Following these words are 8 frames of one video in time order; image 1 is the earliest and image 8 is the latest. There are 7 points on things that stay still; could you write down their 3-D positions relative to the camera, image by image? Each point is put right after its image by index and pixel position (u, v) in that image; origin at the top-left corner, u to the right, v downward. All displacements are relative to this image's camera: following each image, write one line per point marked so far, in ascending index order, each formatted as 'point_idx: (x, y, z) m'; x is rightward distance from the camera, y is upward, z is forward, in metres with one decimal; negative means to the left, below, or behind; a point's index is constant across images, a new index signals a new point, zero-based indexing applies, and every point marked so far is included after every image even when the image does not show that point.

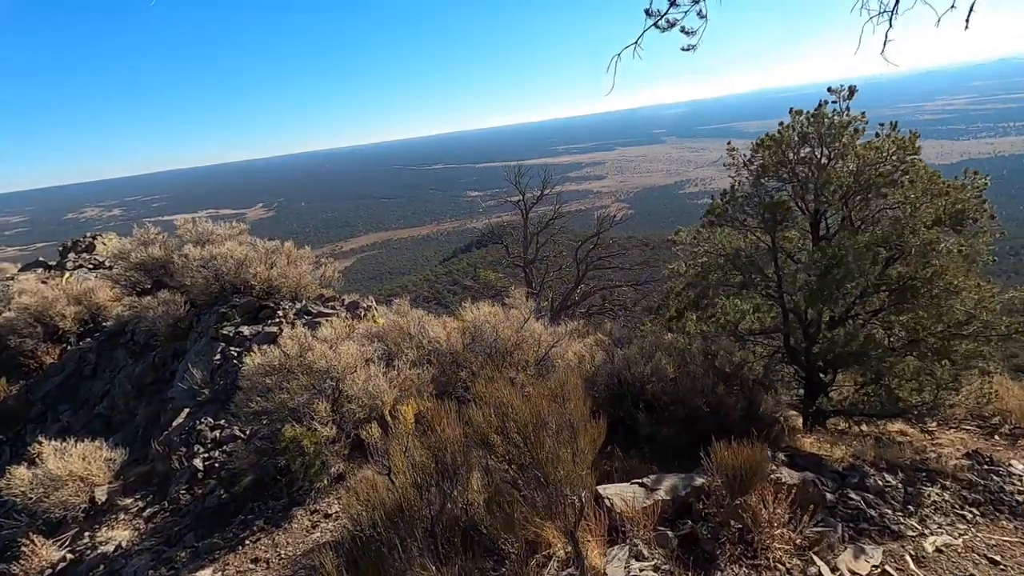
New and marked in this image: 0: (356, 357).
0: (-1.6, -0.7, +5.4) m
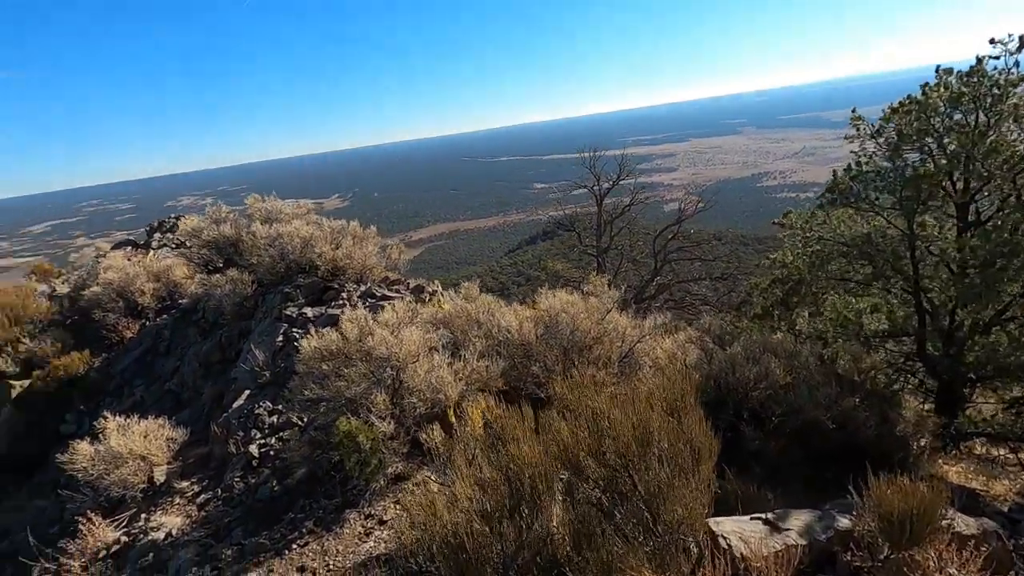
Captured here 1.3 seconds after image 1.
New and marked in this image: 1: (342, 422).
0: (-0.8, -0.5, +4.9) m
1: (-1.3, -1.0, +4.1) m
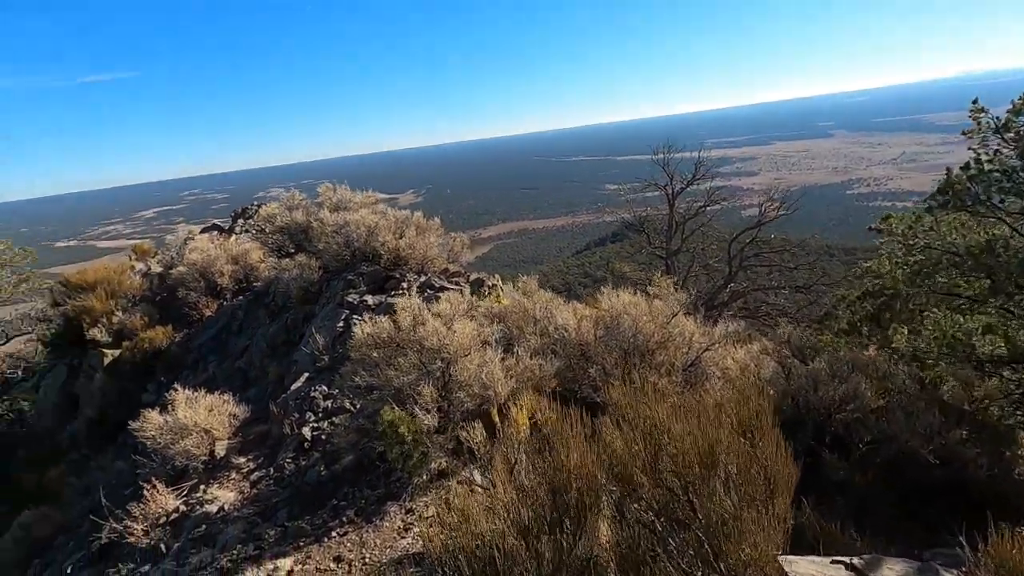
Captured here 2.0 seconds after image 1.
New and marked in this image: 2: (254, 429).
0: (-0.4, -0.4, +4.7) m
1: (-1.0, -0.9, +4.0) m
2: (-2.9, -1.6, +6.0) m
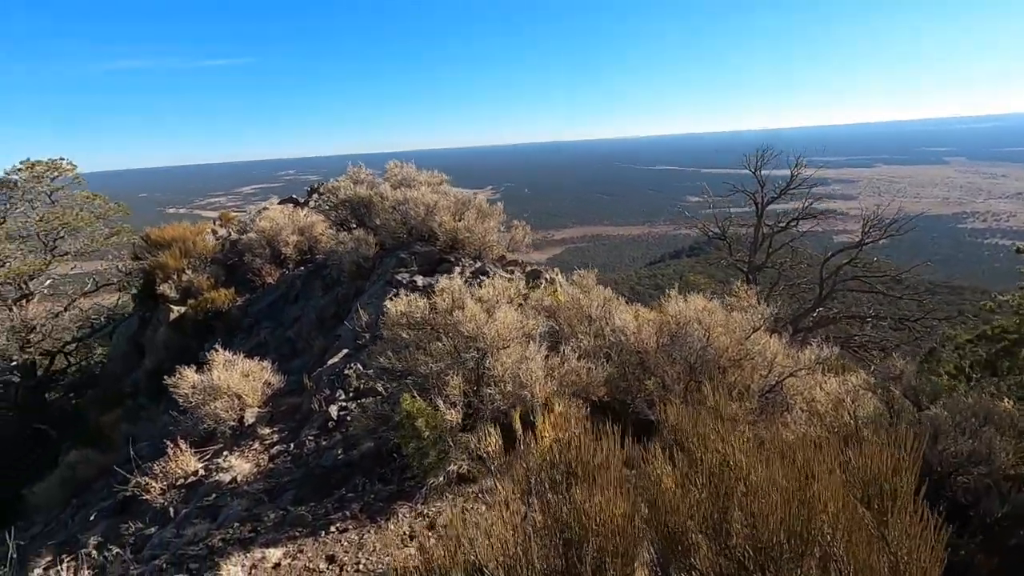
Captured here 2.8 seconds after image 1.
0: (0.0, -0.3, +4.2) m
1: (-0.7, -0.8, +3.6) m
2: (-2.4, -1.2, +5.8) m
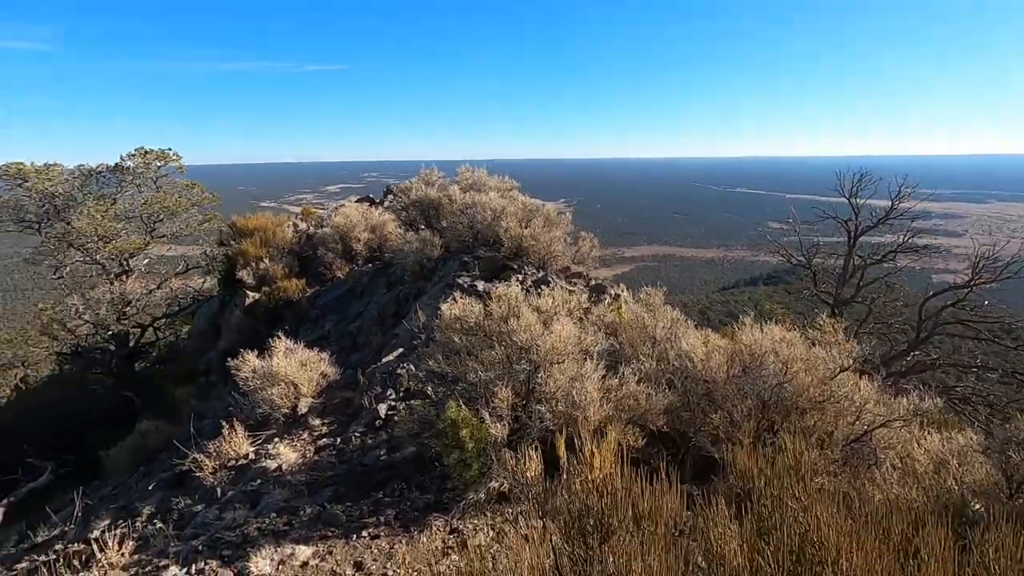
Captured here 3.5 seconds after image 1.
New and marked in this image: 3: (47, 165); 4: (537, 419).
0: (+0.4, -0.4, +3.9) m
1: (-0.4, -0.8, +3.4) m
2: (-1.9, -1.2, +5.8) m
3: (-11.2, +2.9, +12.8) m
4: (+0.2, -0.9, +3.5) m
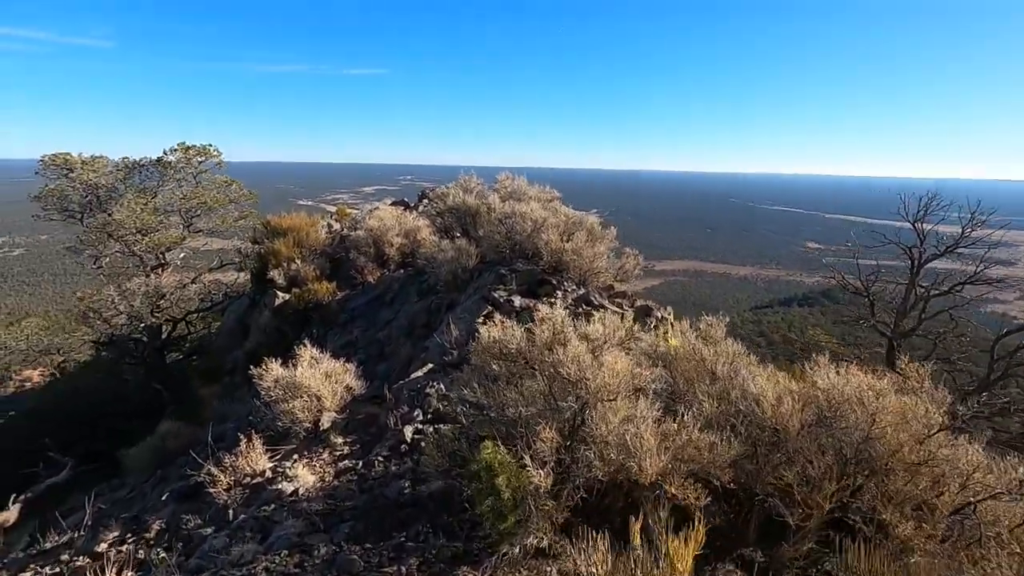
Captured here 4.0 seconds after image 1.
0: (+0.7, -0.6, +3.5) m
1: (-0.1, -0.9, +3.0) m
2: (-1.5, -1.2, +5.5) m
3: (-10.3, +3.2, +13.0) m
4: (+0.4, -1.0, +3.0) m
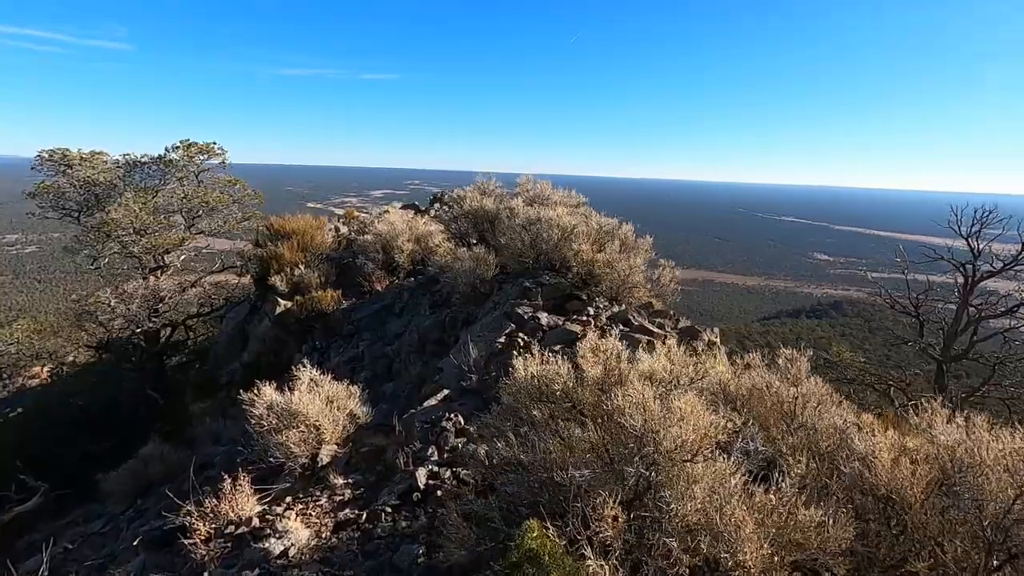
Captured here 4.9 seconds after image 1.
0: (+1.0, -0.7, +2.8) m
1: (+0.1, -1.0, +2.3) m
2: (-1.3, -1.4, +4.8) m
3: (-9.9, +3.2, +12.5) m
4: (+0.6, -1.2, +2.3) m
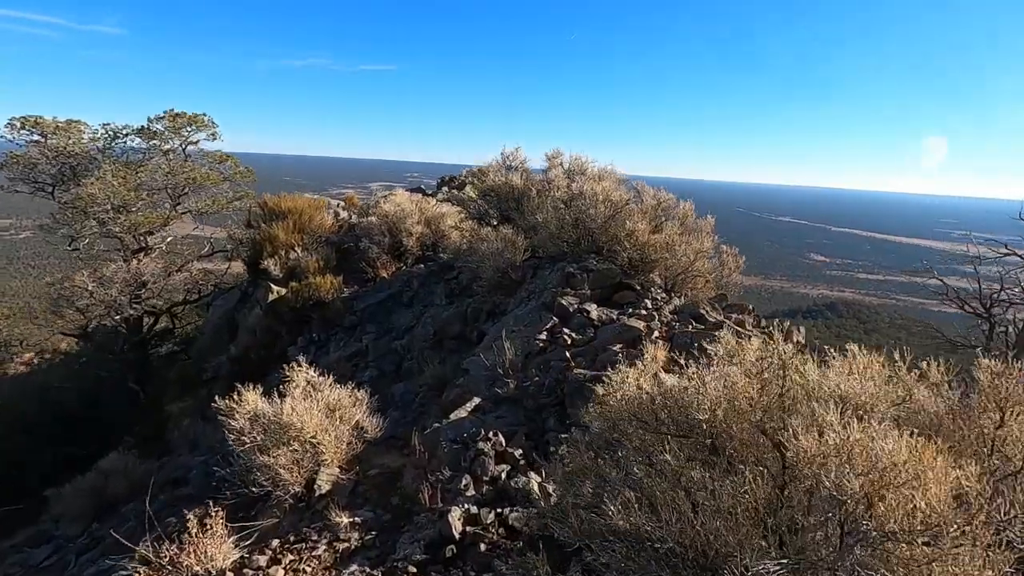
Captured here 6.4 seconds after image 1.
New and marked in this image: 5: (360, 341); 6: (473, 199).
0: (+1.3, -0.7, +1.8) m
1: (+0.5, -0.9, +1.3) m
2: (-0.9, -1.2, +3.7) m
3: (-9.5, +3.5, +11.4) m
4: (+1.0, -1.1, +1.3) m
5: (-1.9, -0.7, +6.7) m
6: (-0.7, +1.5, +9.0) m
